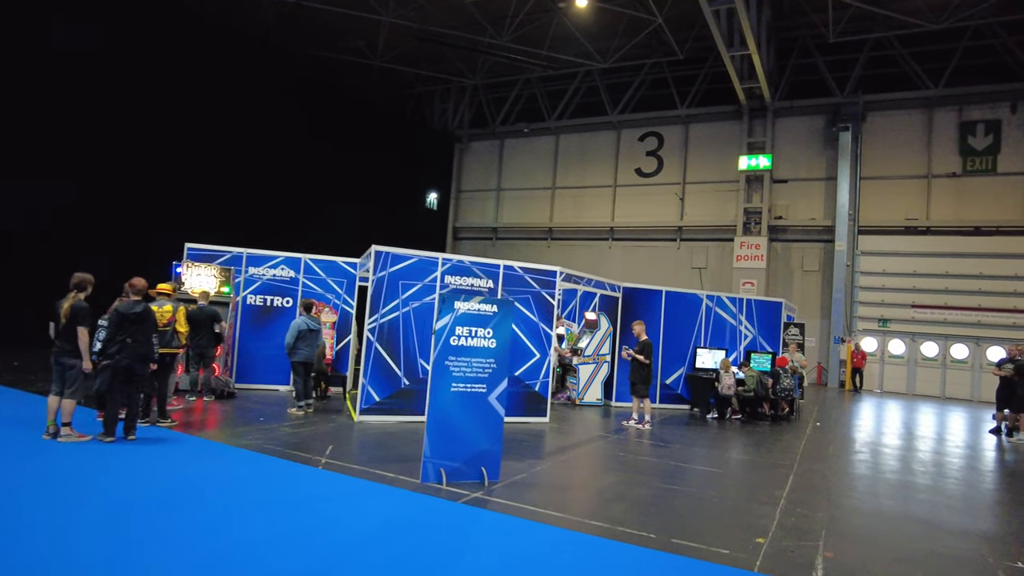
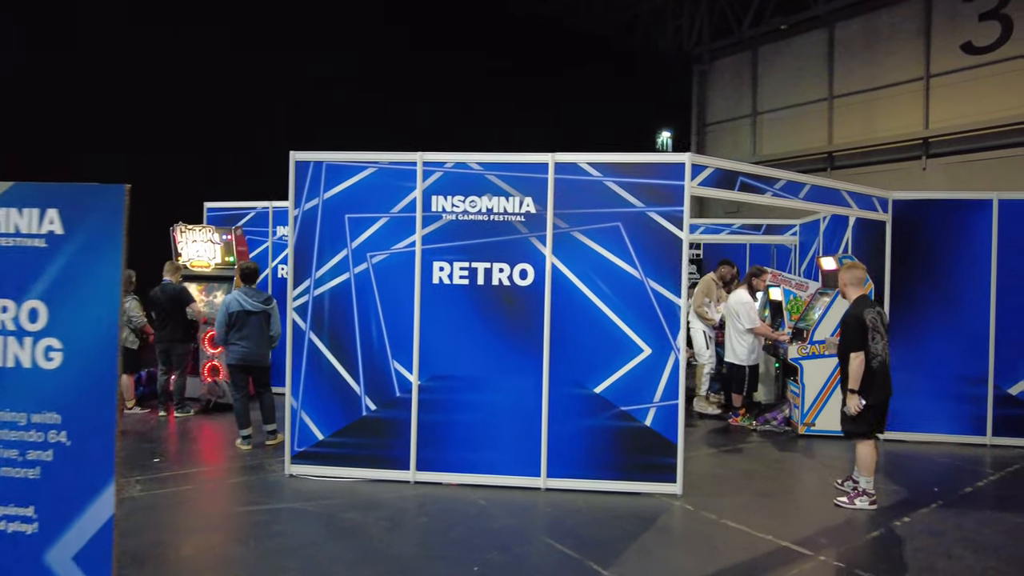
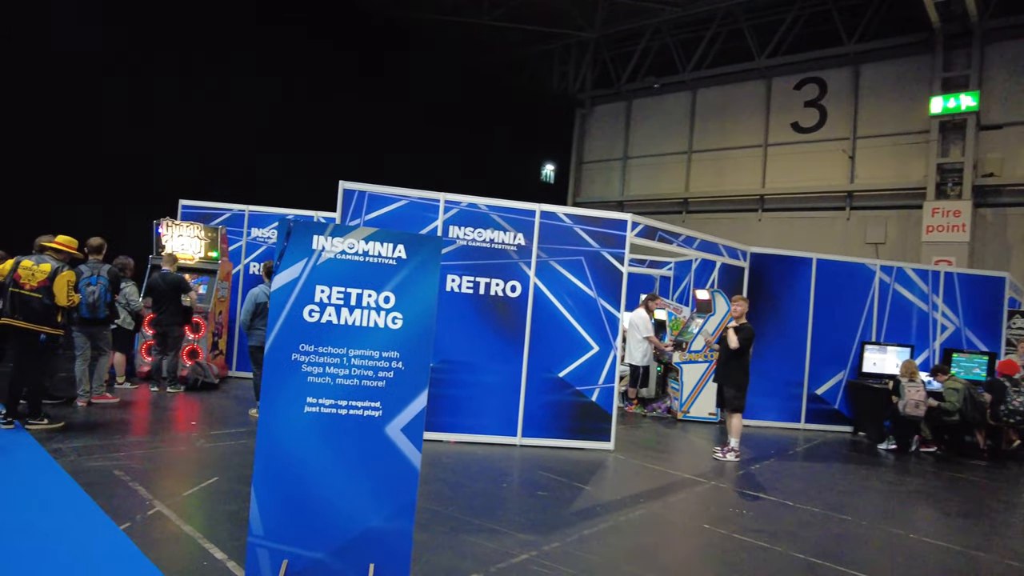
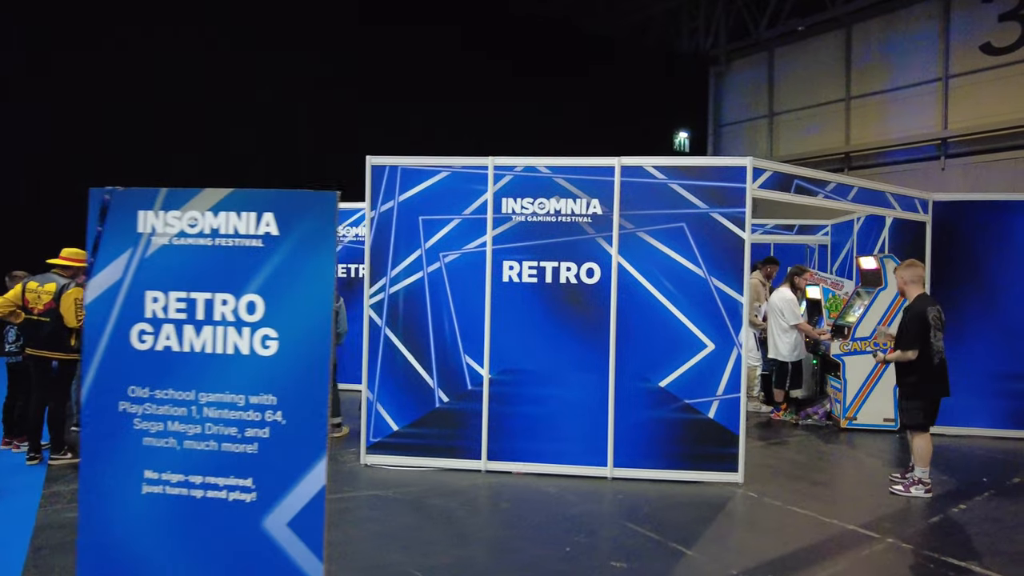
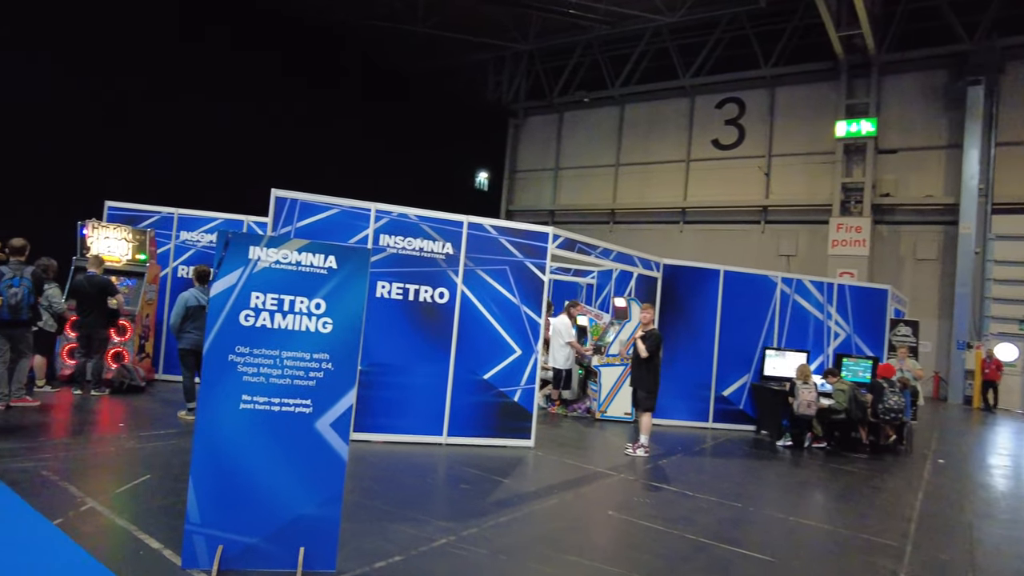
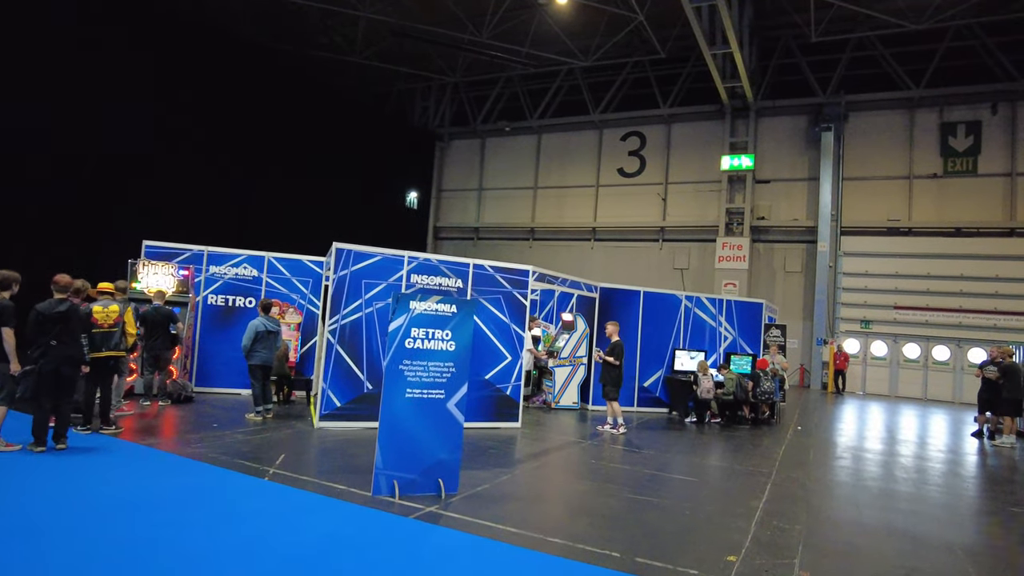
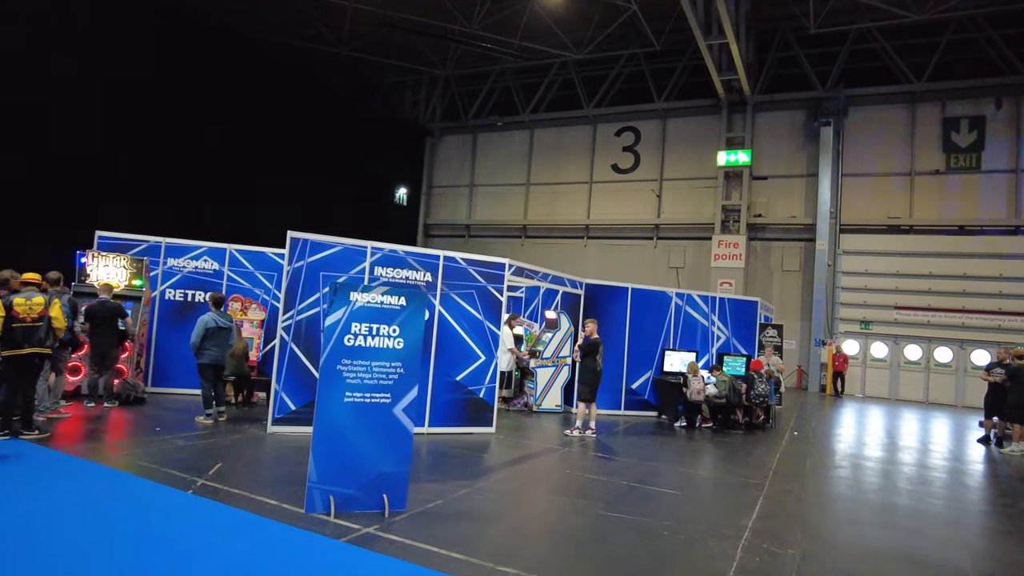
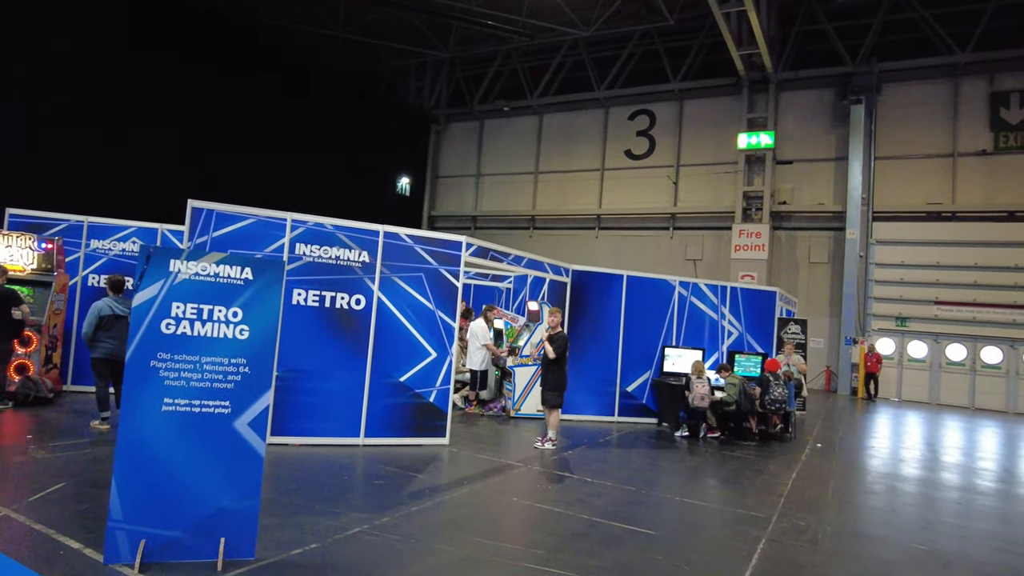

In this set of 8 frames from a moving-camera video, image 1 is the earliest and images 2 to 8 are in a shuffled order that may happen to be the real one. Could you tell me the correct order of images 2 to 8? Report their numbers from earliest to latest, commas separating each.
6, 7, 8, 5, 3, 4, 2
